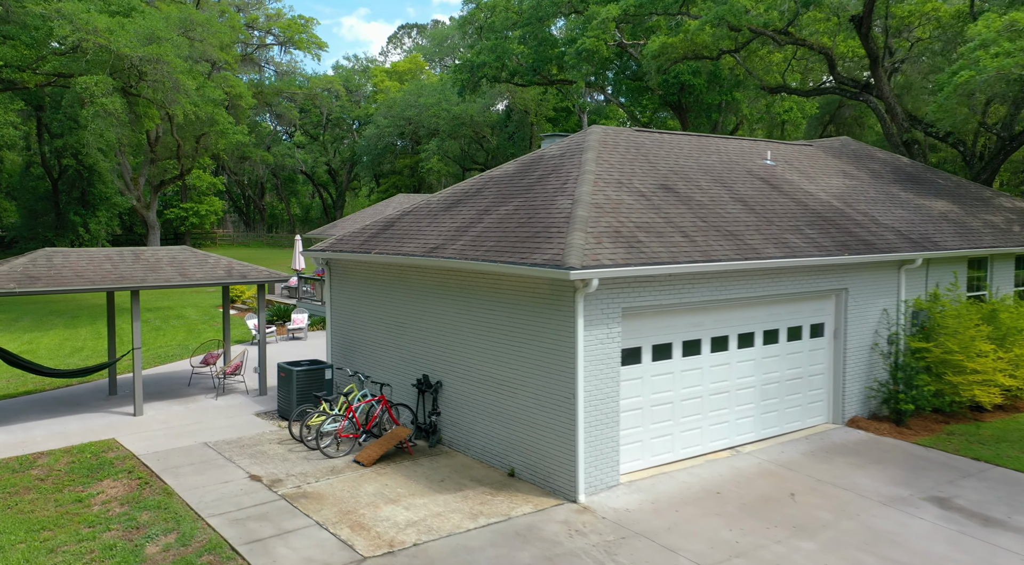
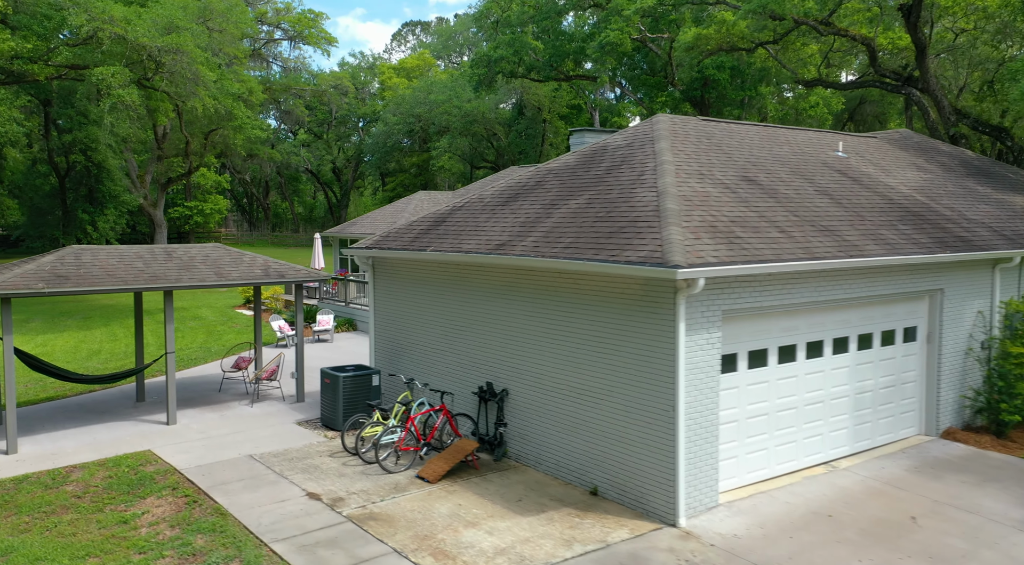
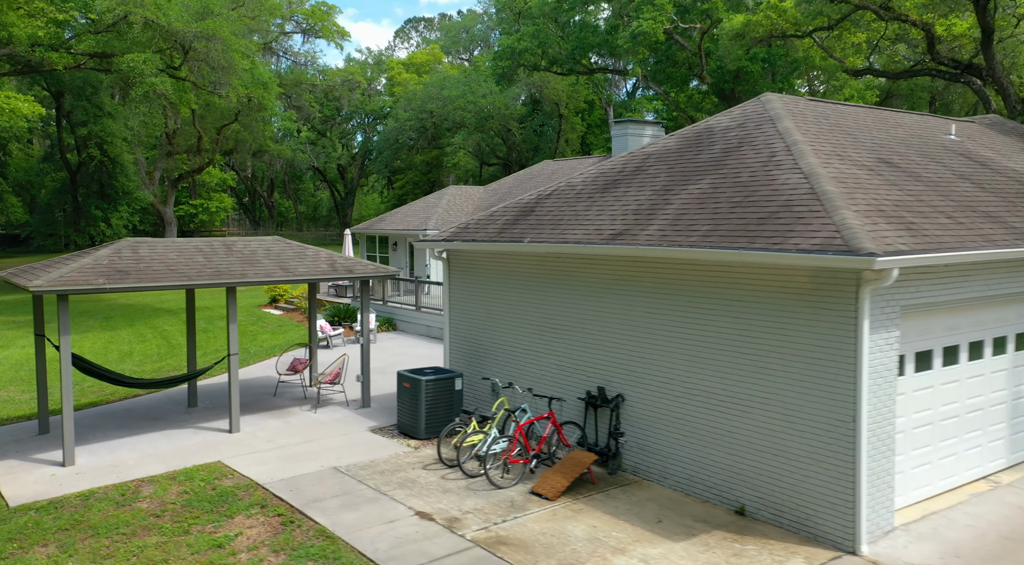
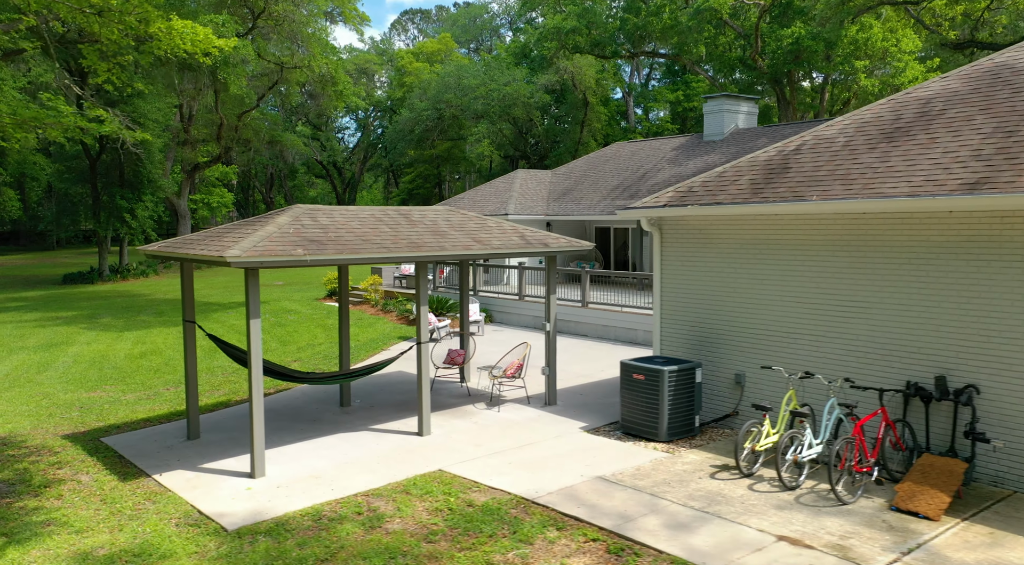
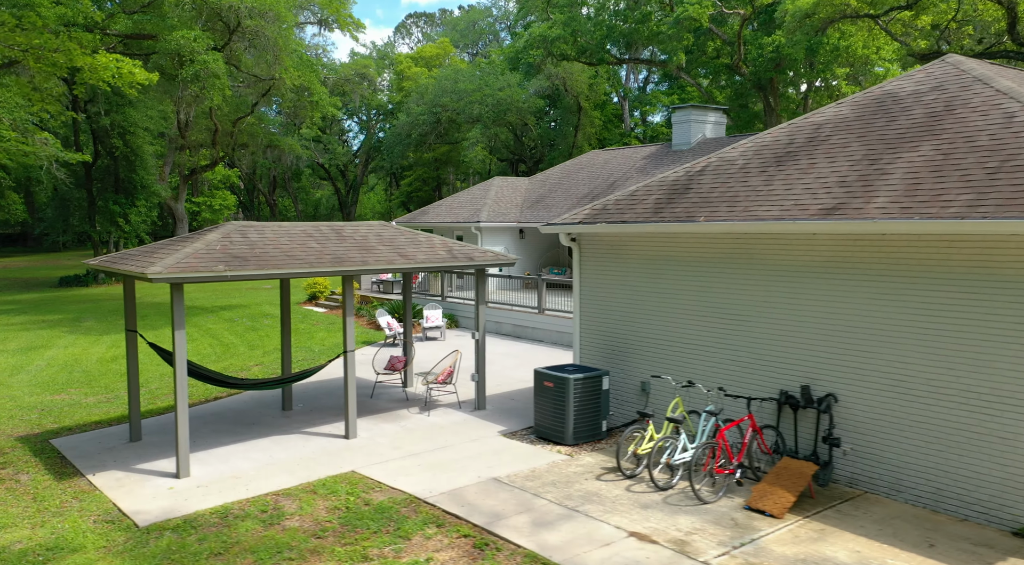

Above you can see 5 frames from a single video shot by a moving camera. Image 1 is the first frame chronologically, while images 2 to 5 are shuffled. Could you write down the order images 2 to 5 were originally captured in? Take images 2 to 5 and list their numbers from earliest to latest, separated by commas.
2, 3, 5, 4
